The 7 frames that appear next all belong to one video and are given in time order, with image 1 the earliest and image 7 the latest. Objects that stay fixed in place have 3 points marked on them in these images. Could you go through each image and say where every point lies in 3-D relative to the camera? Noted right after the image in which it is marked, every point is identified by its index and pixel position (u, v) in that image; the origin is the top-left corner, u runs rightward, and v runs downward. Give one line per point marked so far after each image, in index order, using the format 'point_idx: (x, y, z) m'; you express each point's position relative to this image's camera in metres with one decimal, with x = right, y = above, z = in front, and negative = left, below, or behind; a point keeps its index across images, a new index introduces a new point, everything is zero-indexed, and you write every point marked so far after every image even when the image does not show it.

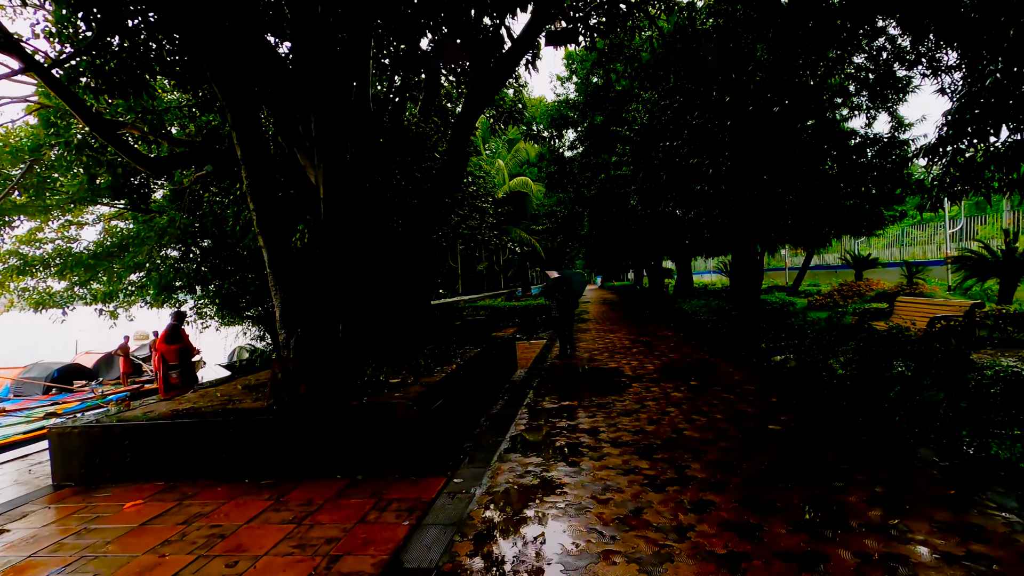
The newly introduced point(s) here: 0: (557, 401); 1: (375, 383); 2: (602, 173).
0: (+0.4, -1.1, +5.3) m
1: (-1.2, -0.8, +4.5) m
2: (+2.5, +3.1, +14.5) m
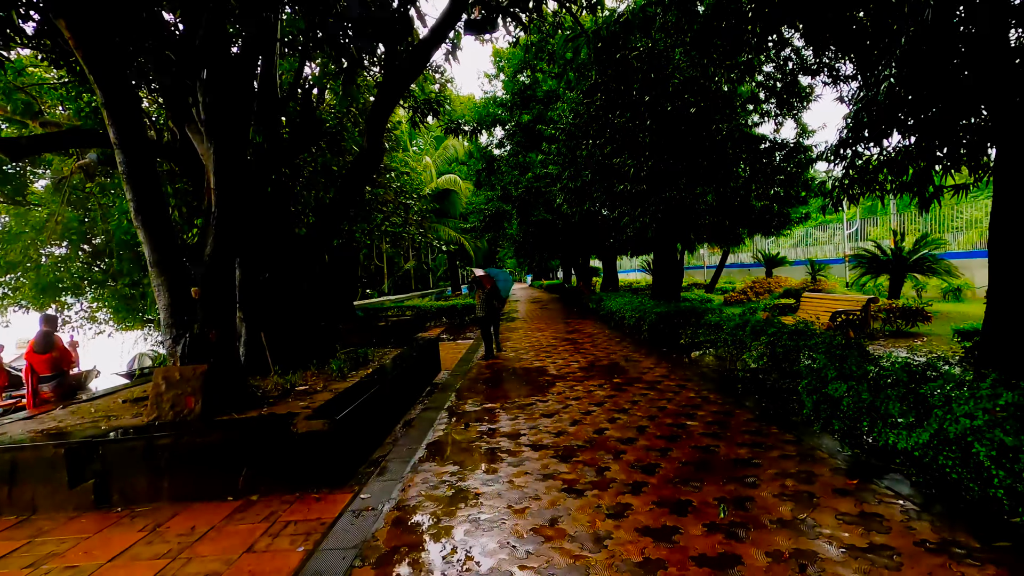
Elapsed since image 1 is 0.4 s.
0: (-0.3, -1.1, +5.1) m
1: (-1.8, -0.8, +4.1) m
2: (+0.5, +3.1, +14.5) m
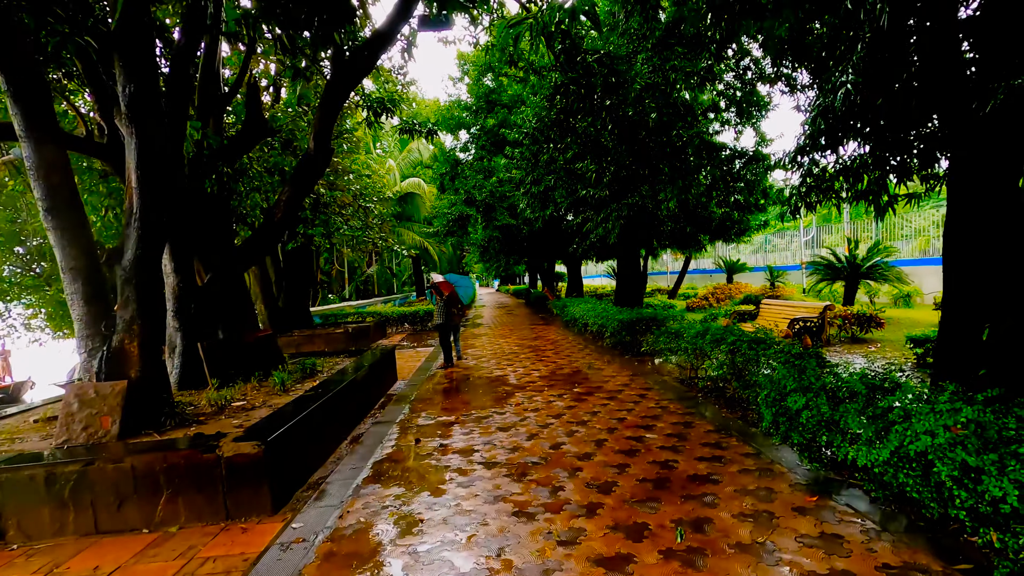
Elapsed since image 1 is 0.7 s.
0: (-0.7, -1.2, +4.9) m
1: (-2.1, -0.9, +3.8) m
2: (-0.5, +3.0, +14.3) m
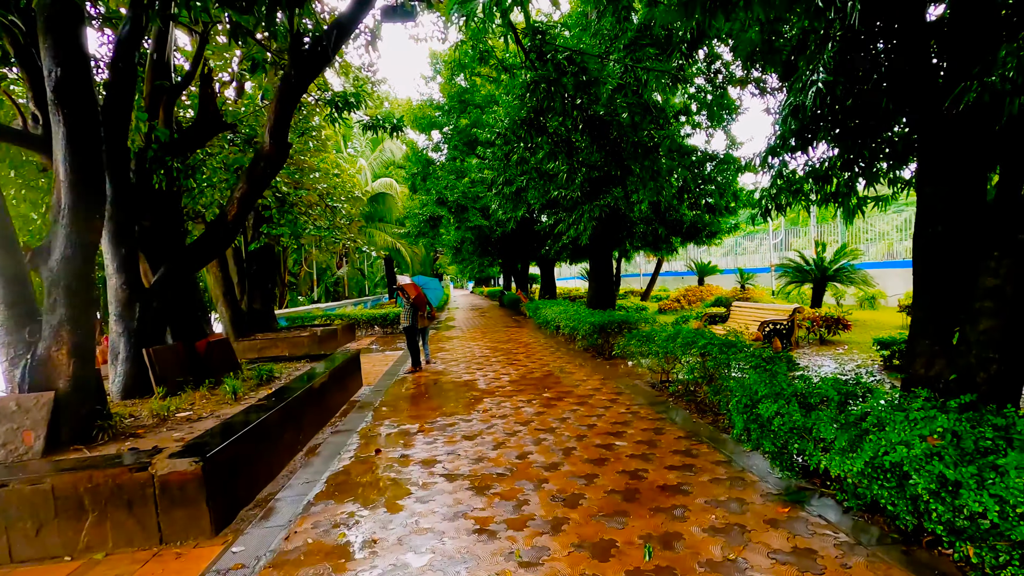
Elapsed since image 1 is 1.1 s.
0: (-1.0, -1.2, +4.7) m
1: (-2.4, -0.9, +3.5) m
2: (-1.2, +2.9, +14.1) m
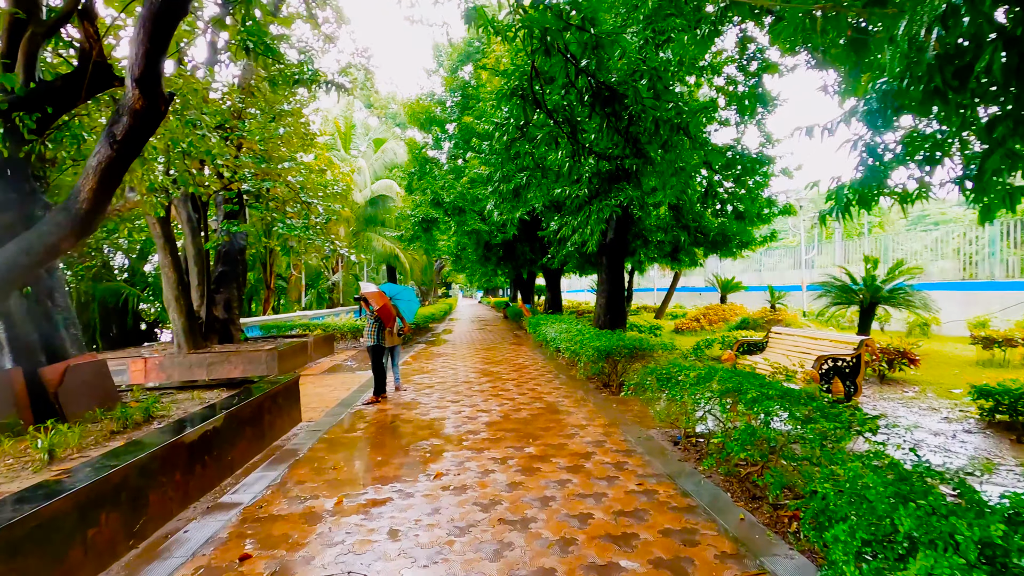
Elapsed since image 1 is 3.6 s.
0: (-1.2, -1.3, +3.3) m
1: (-2.6, -0.9, +2.2) m
2: (-1.1, +2.7, +12.8) m
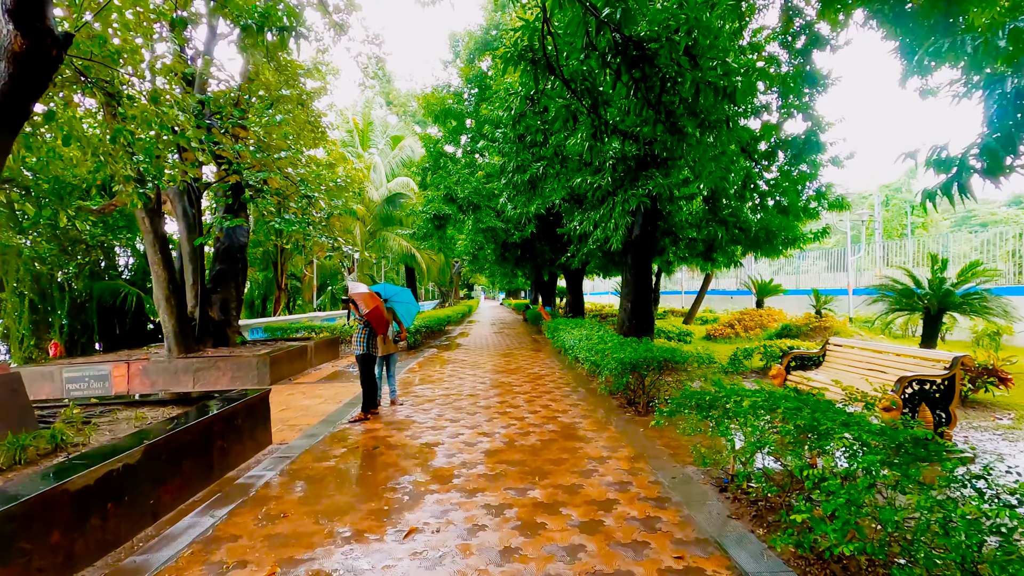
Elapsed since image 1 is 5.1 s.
0: (-1.3, -1.3, +2.5) m
1: (-2.7, -0.9, +1.4) m
2: (-0.7, +2.6, +12.0) m
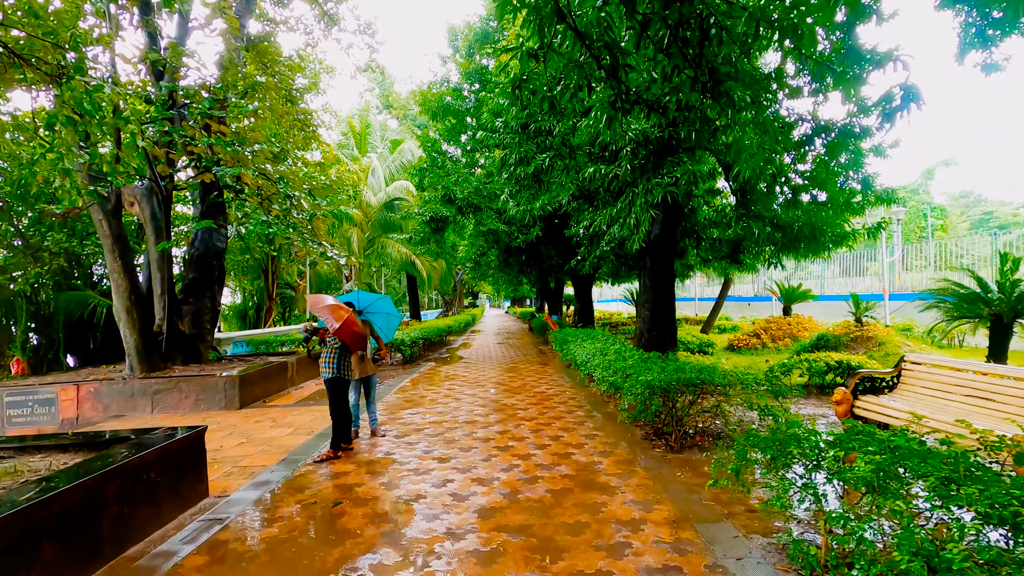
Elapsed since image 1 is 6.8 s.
0: (-1.3, -1.3, +1.5) m
1: (-2.7, -0.9, +0.5) m
2: (-0.6, +2.5, +11.1) m
